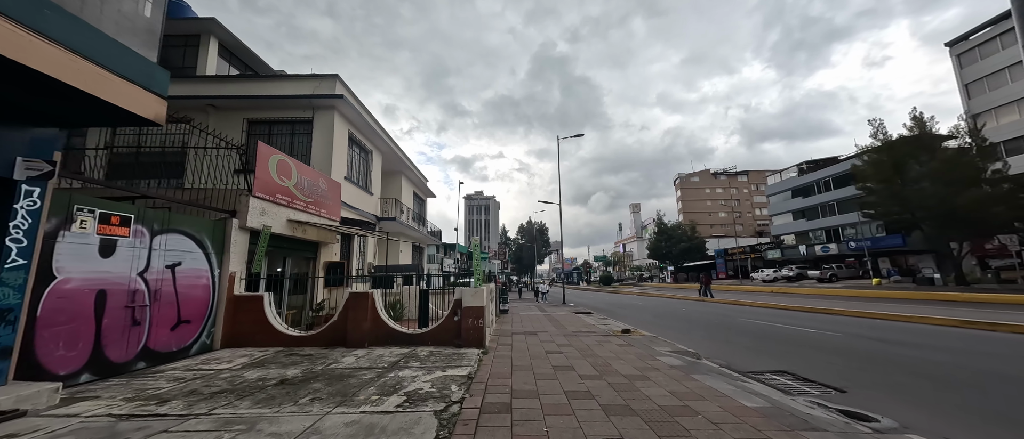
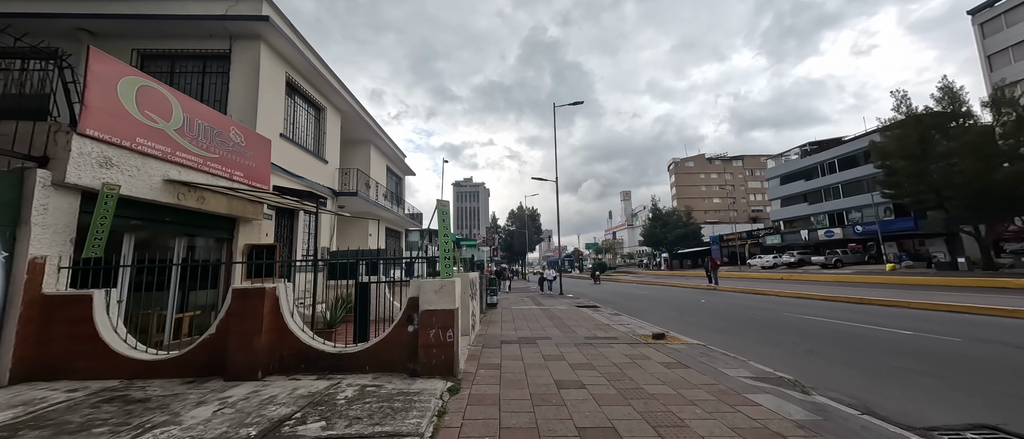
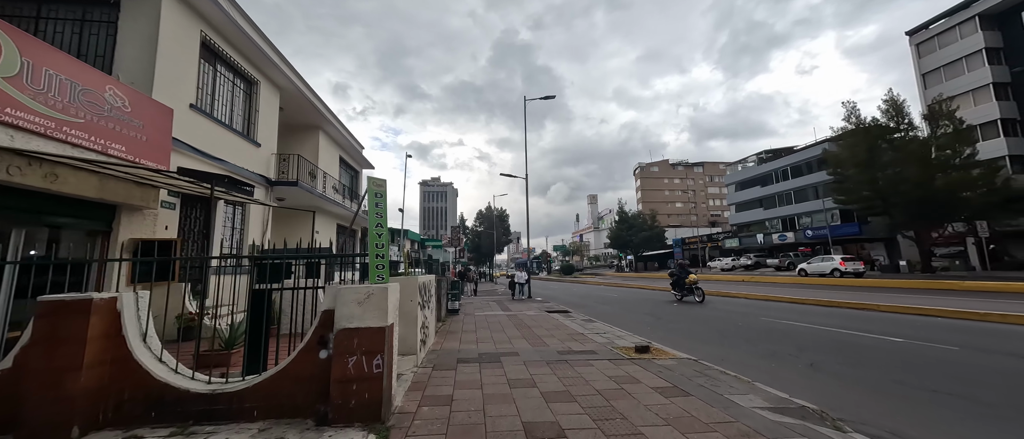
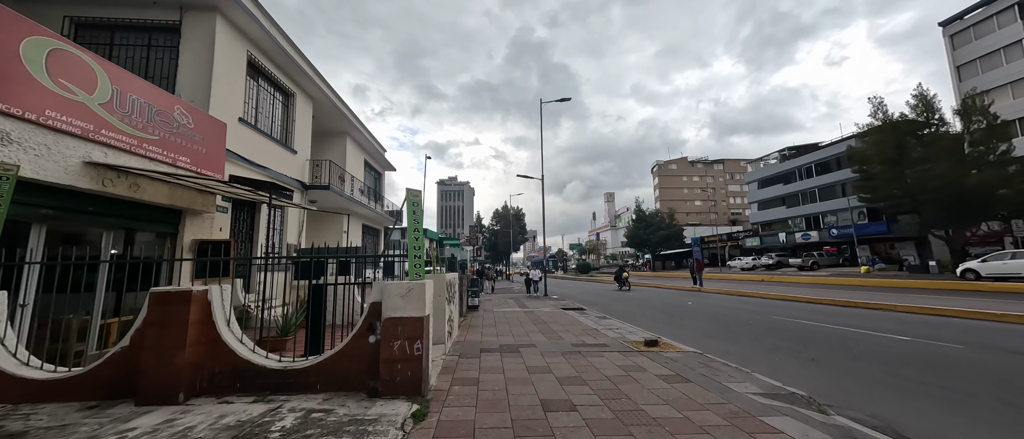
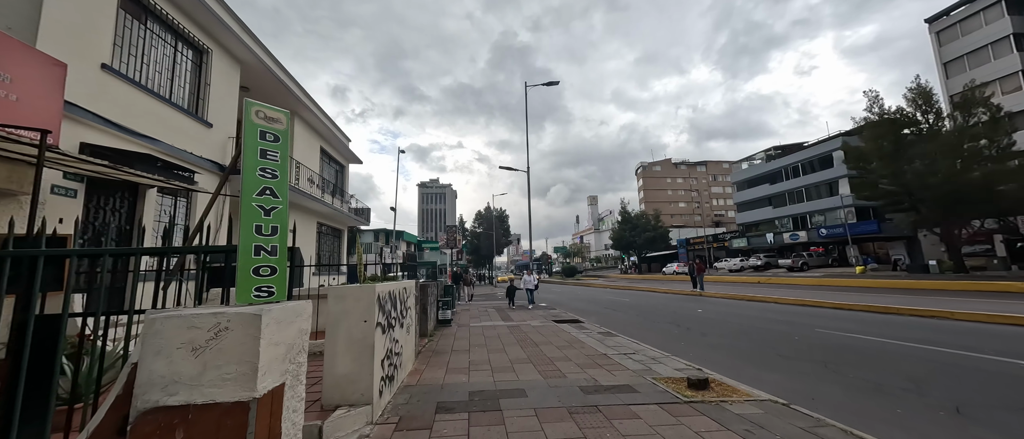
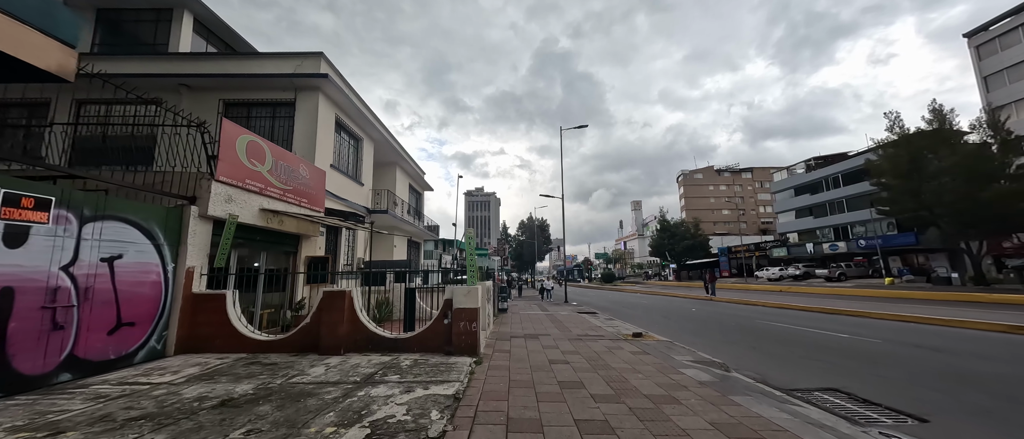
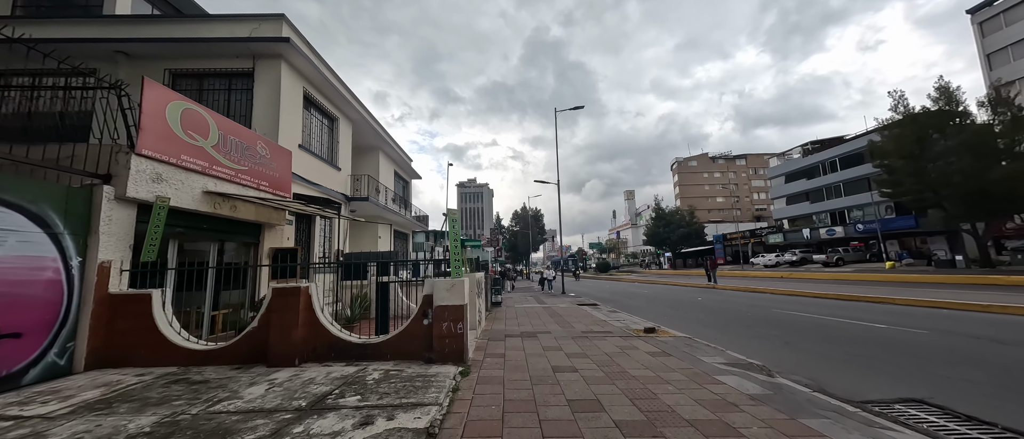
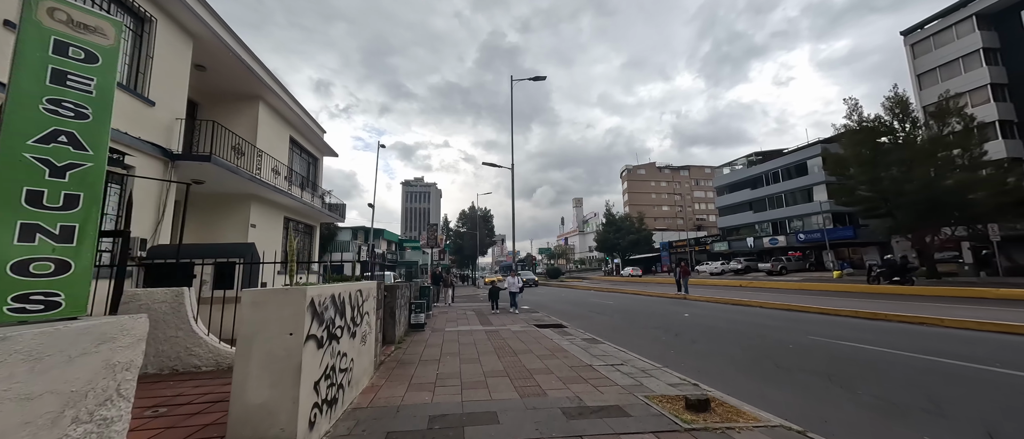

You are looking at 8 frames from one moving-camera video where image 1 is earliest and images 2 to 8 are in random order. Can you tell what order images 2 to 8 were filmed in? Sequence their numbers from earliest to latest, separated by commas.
6, 7, 2, 4, 3, 5, 8
